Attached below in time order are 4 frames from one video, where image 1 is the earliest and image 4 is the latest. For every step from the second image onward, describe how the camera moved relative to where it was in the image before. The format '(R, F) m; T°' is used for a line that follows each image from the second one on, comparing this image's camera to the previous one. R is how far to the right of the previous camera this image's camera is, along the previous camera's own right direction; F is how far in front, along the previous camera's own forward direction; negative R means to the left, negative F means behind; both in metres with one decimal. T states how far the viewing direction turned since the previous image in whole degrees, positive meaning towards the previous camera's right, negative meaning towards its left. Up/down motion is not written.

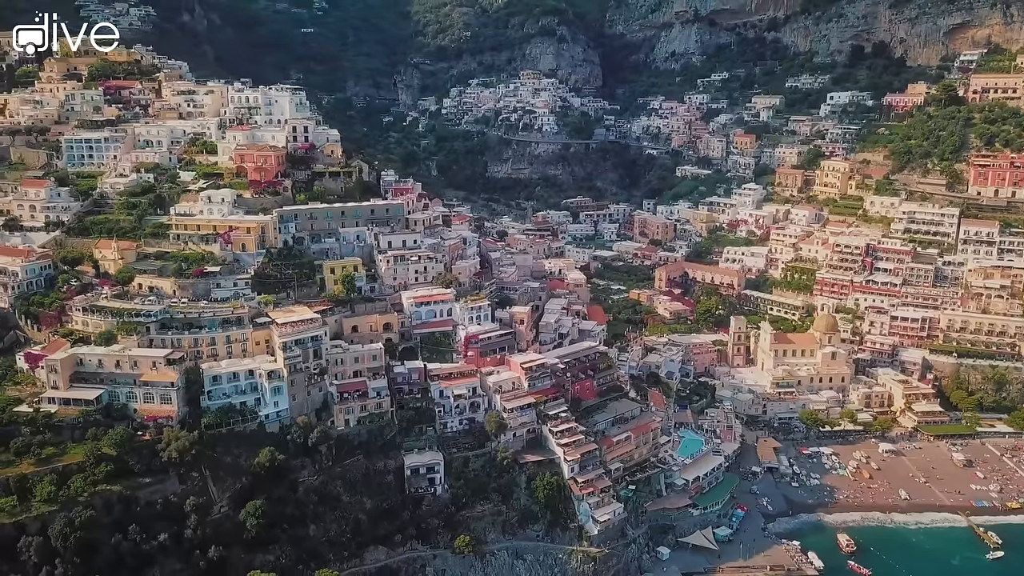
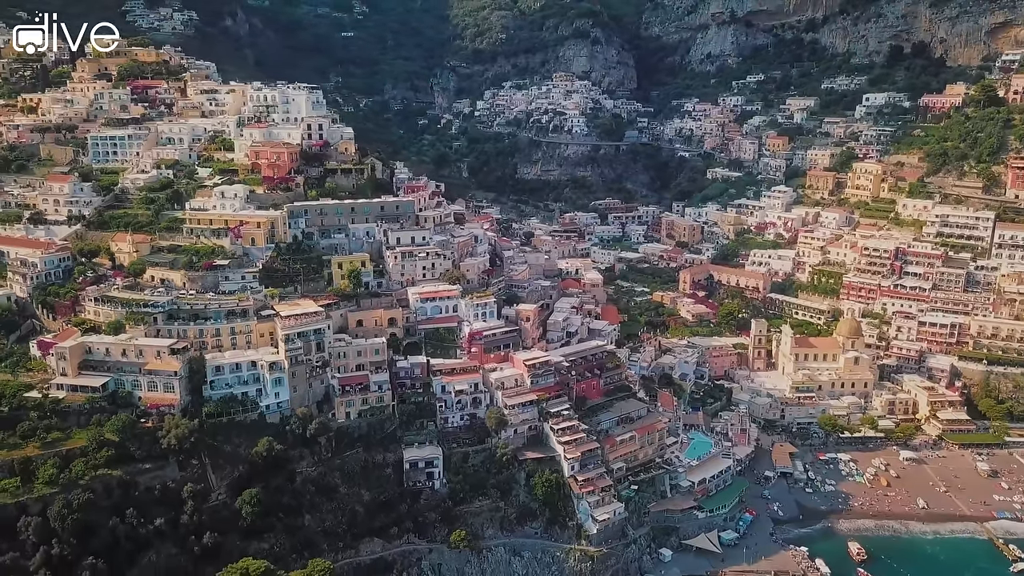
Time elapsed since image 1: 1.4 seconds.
(+1.6, +0.1) m; -3°
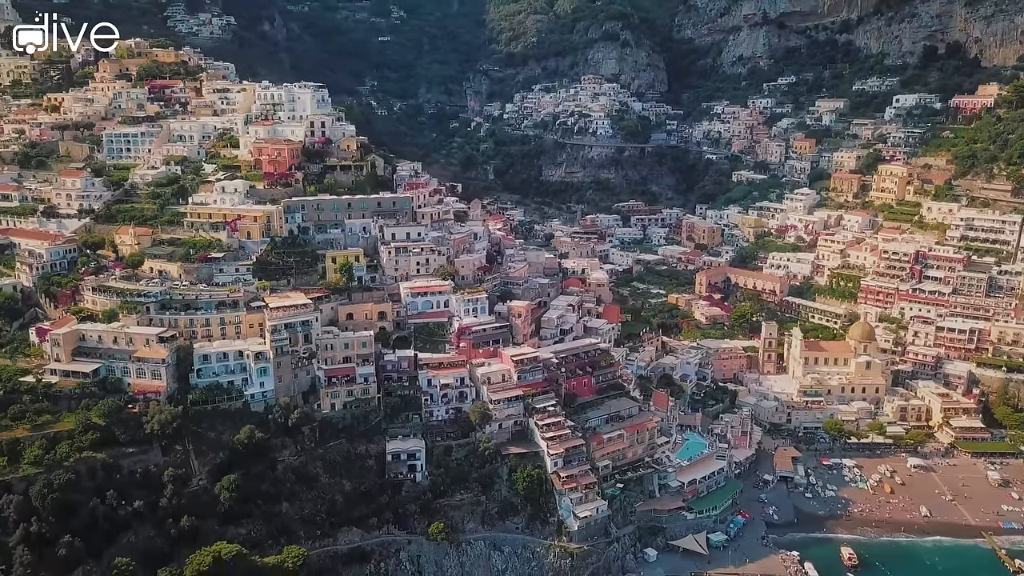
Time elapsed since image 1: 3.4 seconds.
(+2.3, 0.0) m; -3°
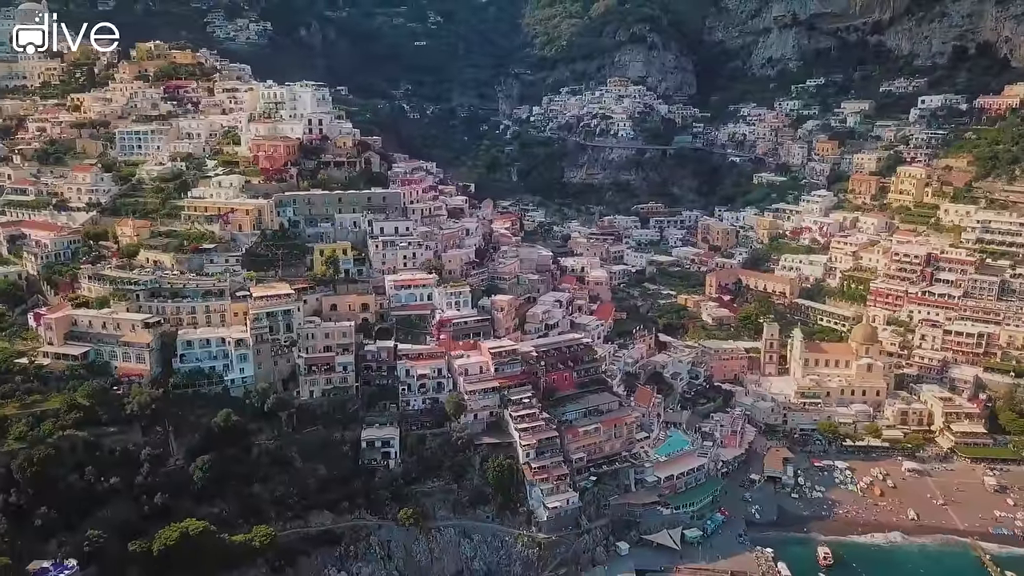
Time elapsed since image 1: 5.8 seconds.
(+2.8, -0.5) m; -3°
